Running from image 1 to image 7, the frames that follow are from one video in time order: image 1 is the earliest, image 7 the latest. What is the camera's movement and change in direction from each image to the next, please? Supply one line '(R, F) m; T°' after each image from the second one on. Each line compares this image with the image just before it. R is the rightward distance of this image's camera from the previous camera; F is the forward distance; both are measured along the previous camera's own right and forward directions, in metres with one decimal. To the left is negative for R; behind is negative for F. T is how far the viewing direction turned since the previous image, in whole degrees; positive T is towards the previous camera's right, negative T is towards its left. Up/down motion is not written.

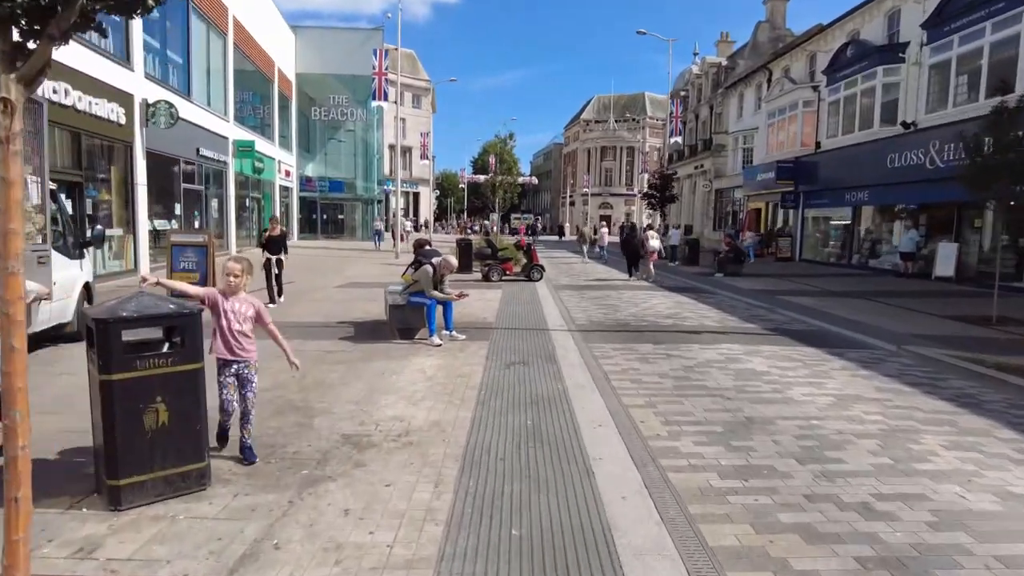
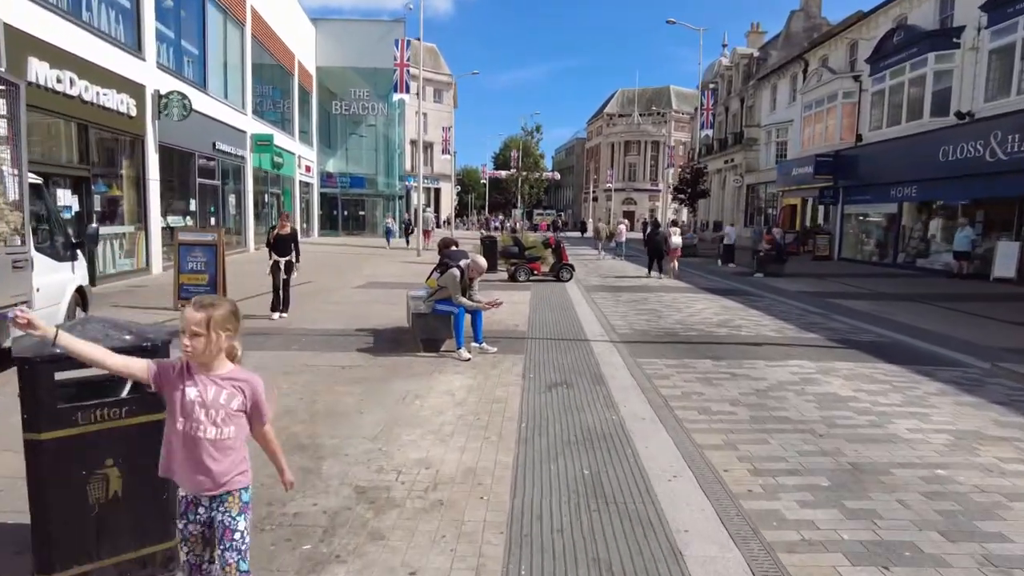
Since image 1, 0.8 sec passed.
(-0.2, +1.0) m; -2°
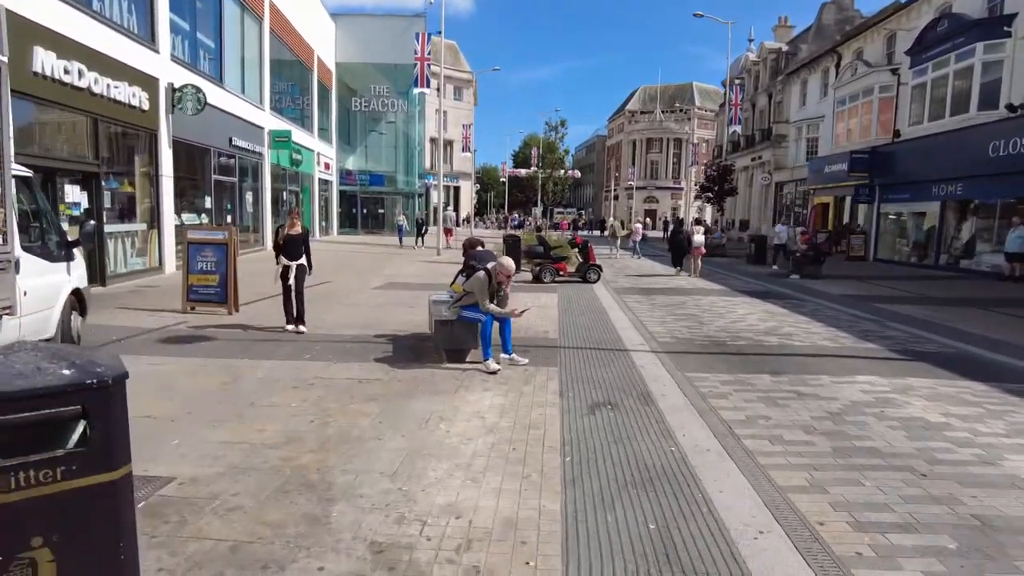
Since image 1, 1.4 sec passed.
(-0.2, +0.7) m; -2°
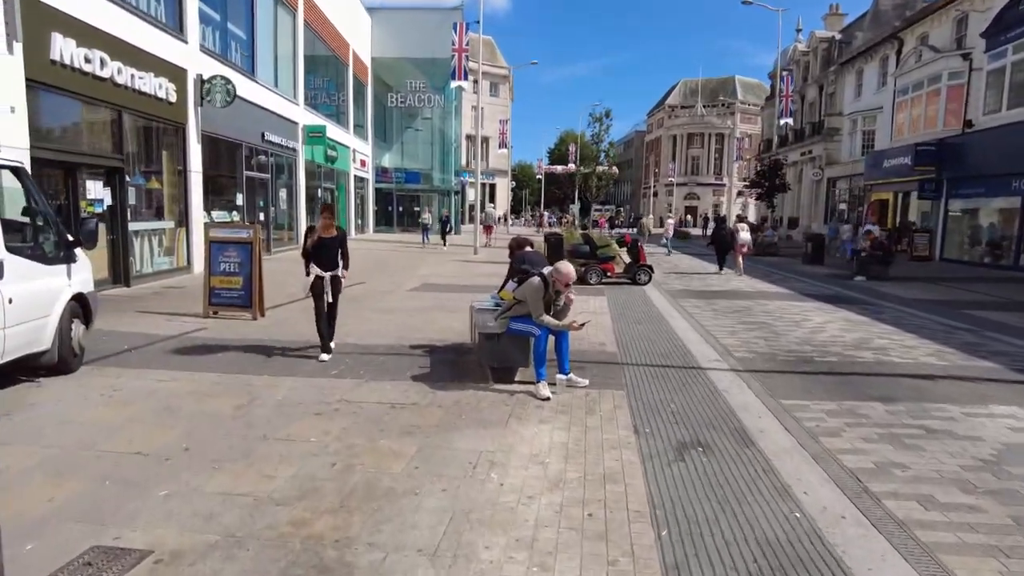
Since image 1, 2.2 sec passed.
(-0.2, +1.0) m; -3°
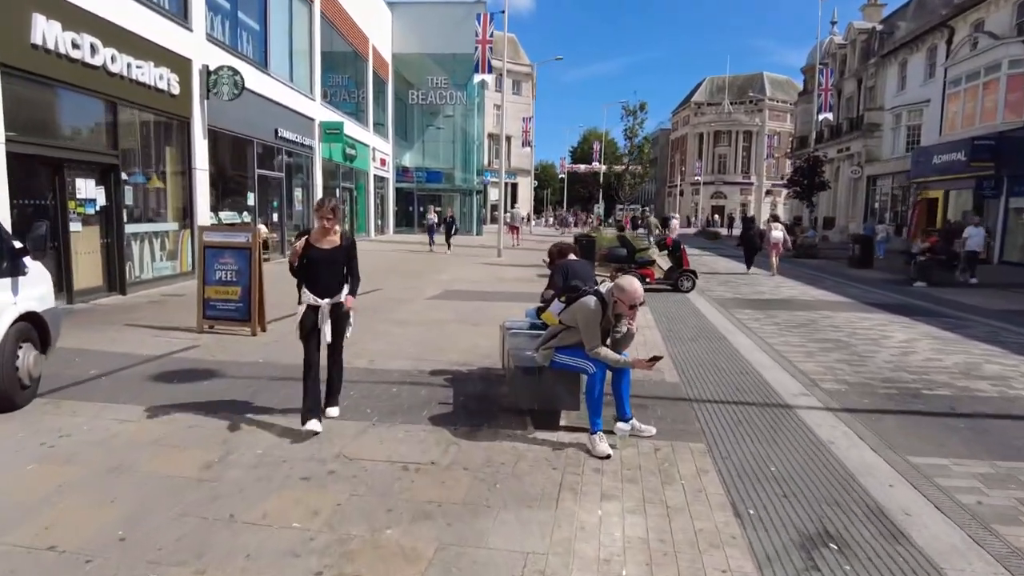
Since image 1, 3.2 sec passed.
(-0.2, +1.2) m; -2°
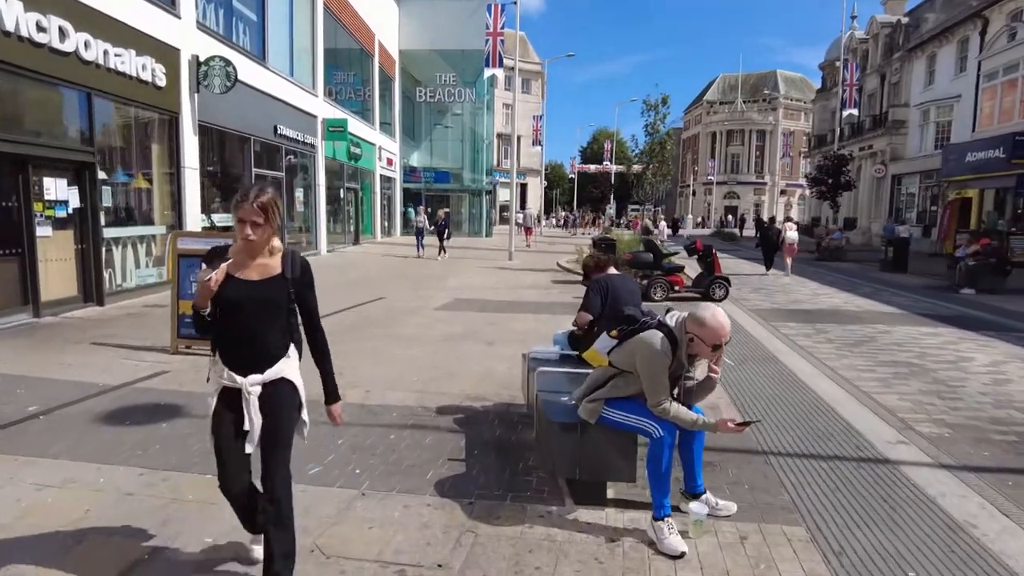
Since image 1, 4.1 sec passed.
(-0.1, +1.1) m; -1°
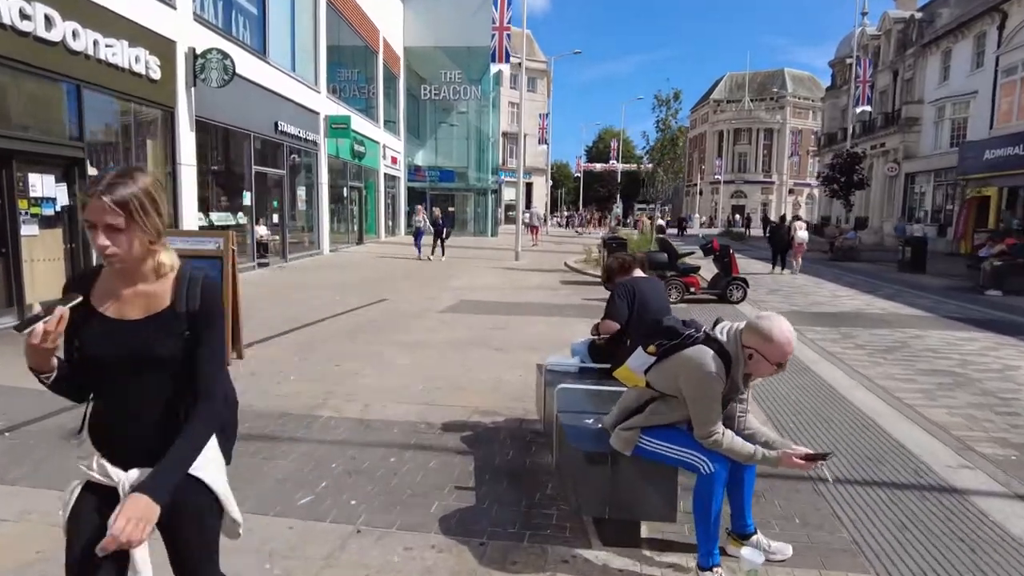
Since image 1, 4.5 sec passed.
(-0.1, +0.5) m; 0°
